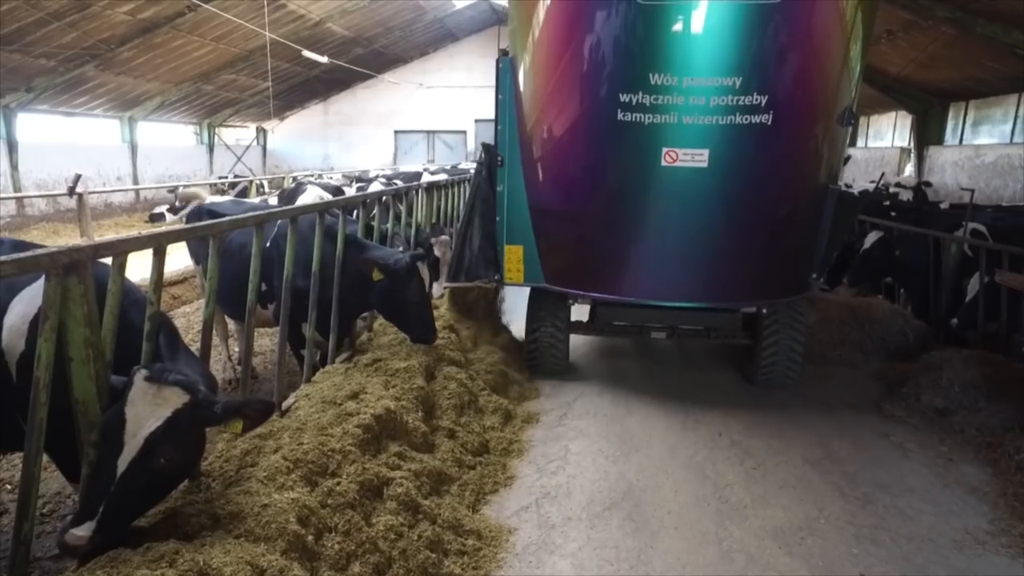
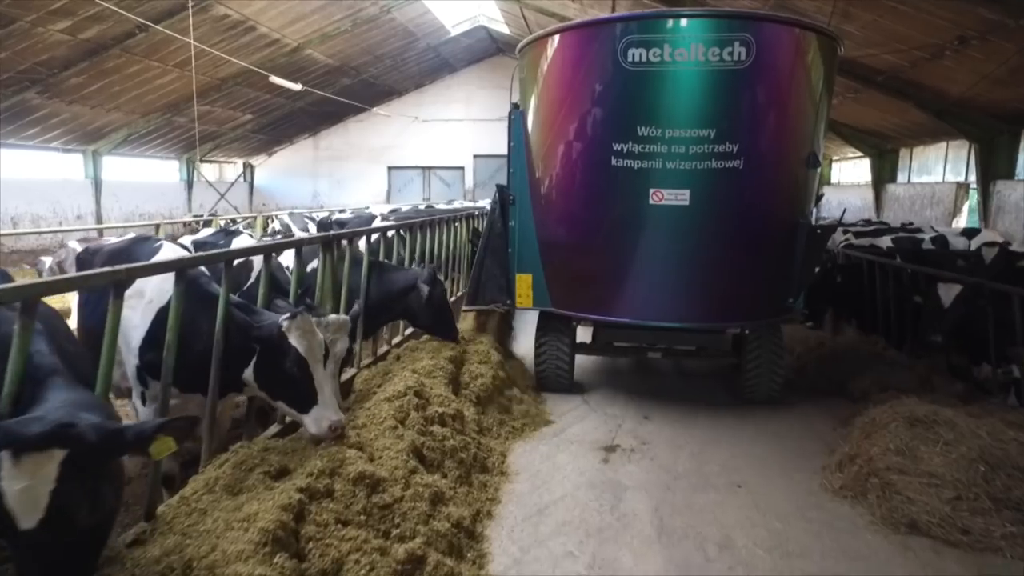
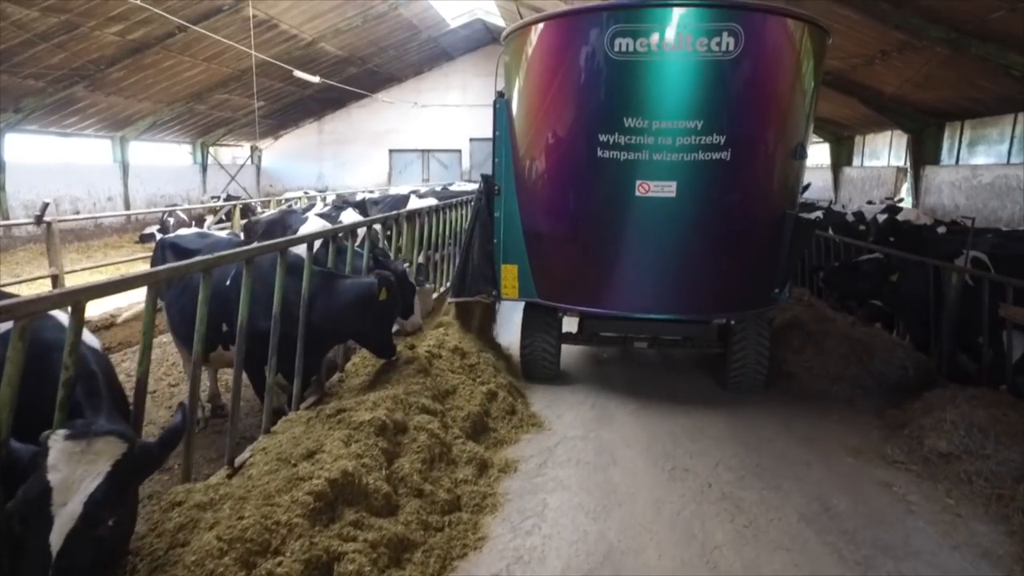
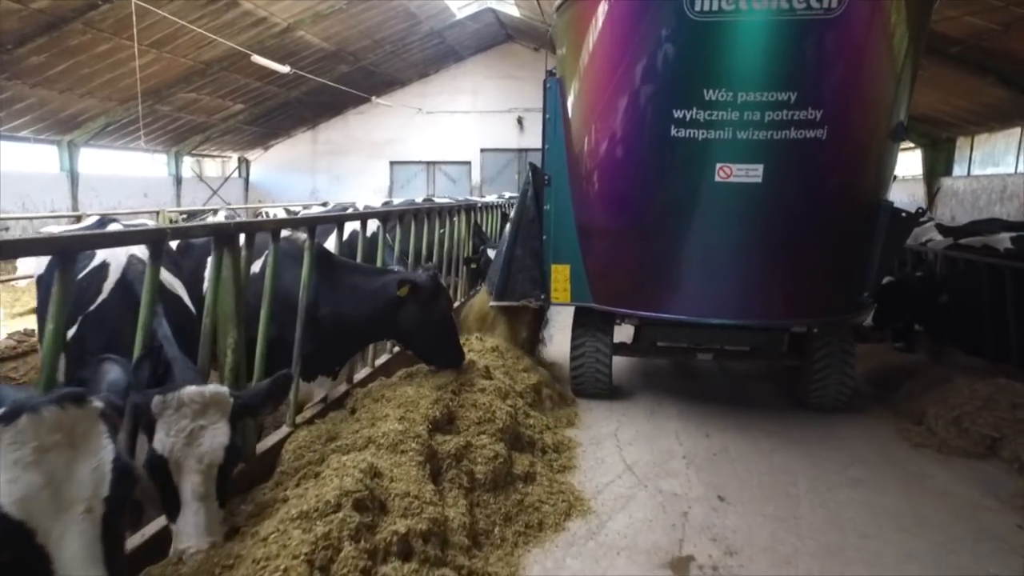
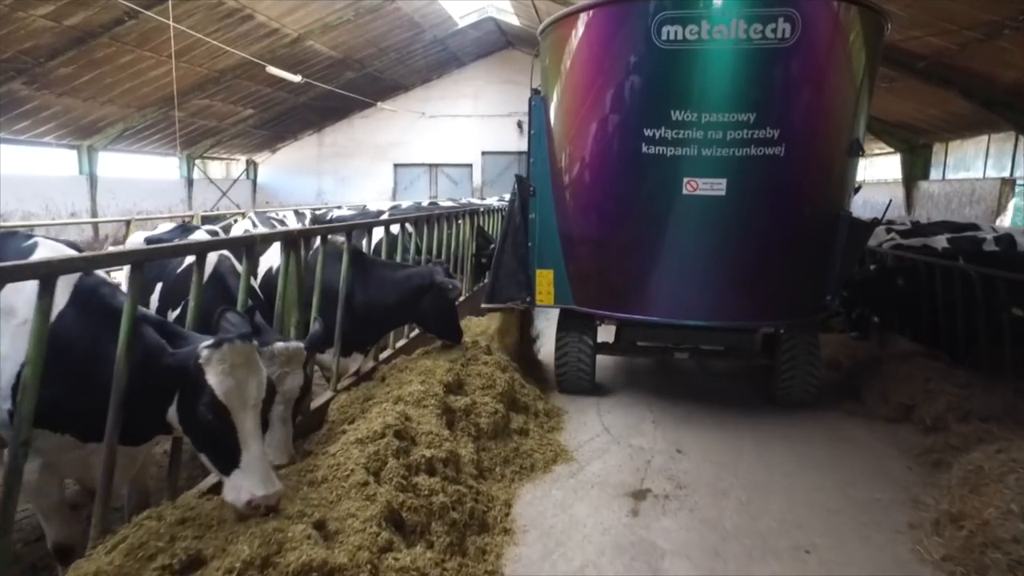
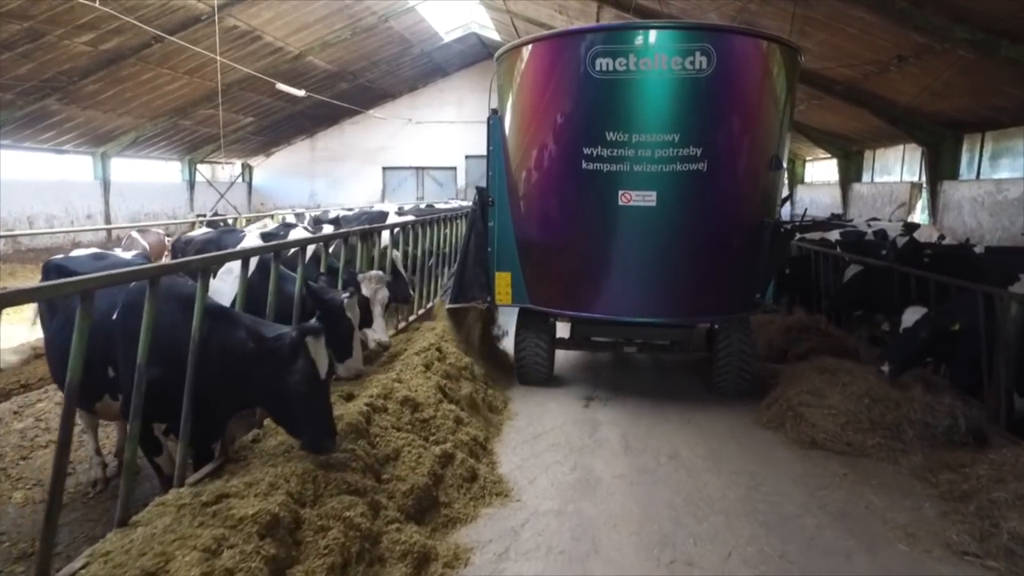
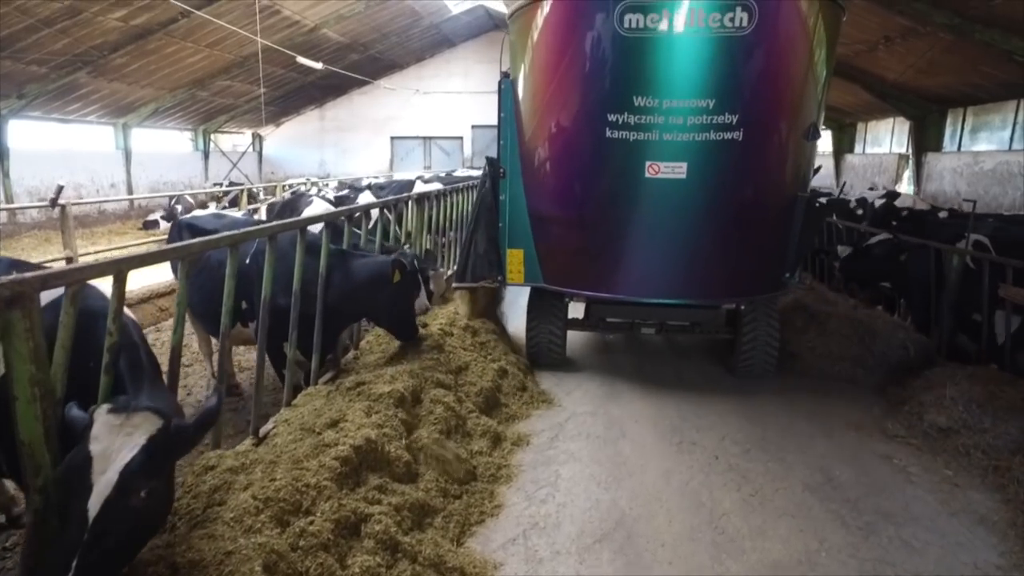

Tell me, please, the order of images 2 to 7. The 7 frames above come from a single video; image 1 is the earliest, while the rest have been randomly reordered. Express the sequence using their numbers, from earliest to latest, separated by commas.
7, 3, 6, 2, 5, 4
